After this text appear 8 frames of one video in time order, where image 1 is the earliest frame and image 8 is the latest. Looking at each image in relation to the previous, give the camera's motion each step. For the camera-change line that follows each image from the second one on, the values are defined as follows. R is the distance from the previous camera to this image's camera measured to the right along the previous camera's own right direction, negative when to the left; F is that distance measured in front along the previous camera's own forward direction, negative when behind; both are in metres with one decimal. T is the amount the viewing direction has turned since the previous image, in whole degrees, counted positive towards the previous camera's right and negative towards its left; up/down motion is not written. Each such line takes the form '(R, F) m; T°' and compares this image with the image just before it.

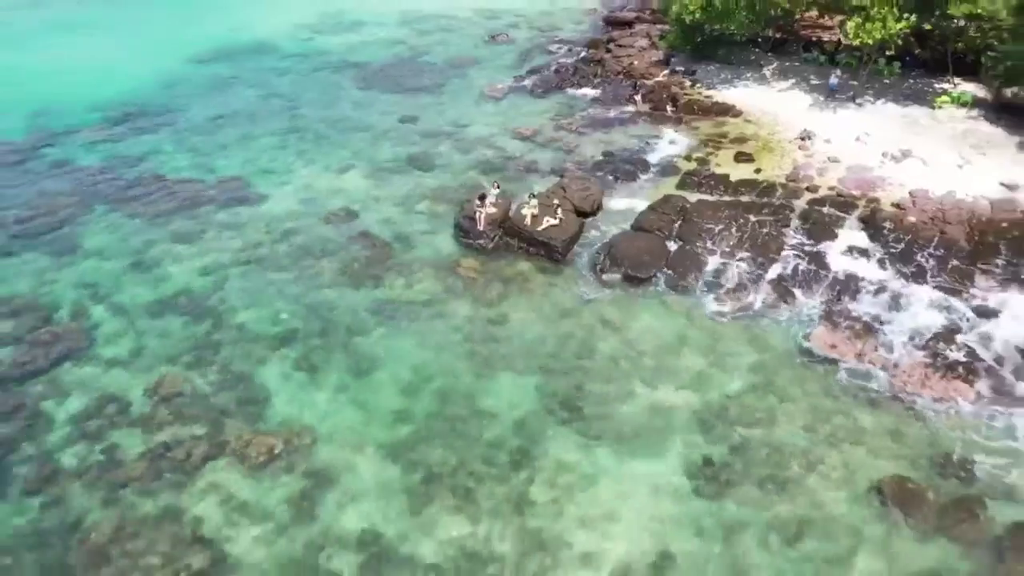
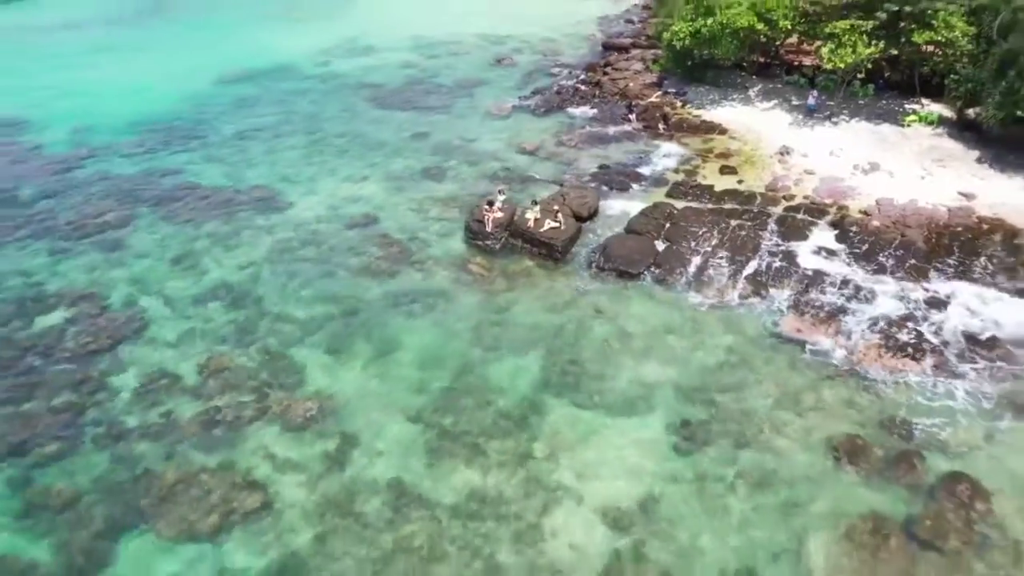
(+0.2, -2.1) m; -1°
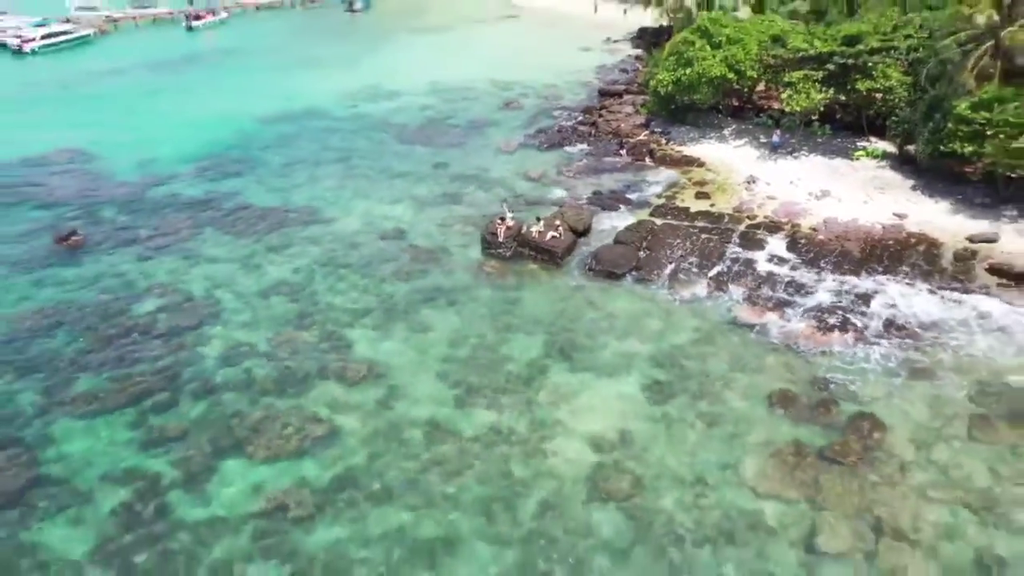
(-0.1, -4.2) m; 0°
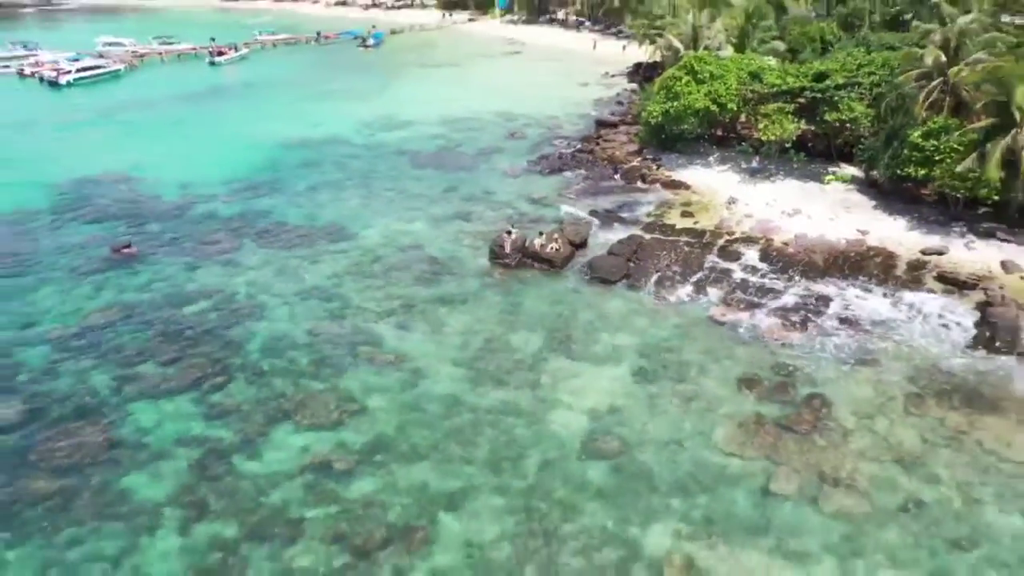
(-0.1, -3.2) m; 0°
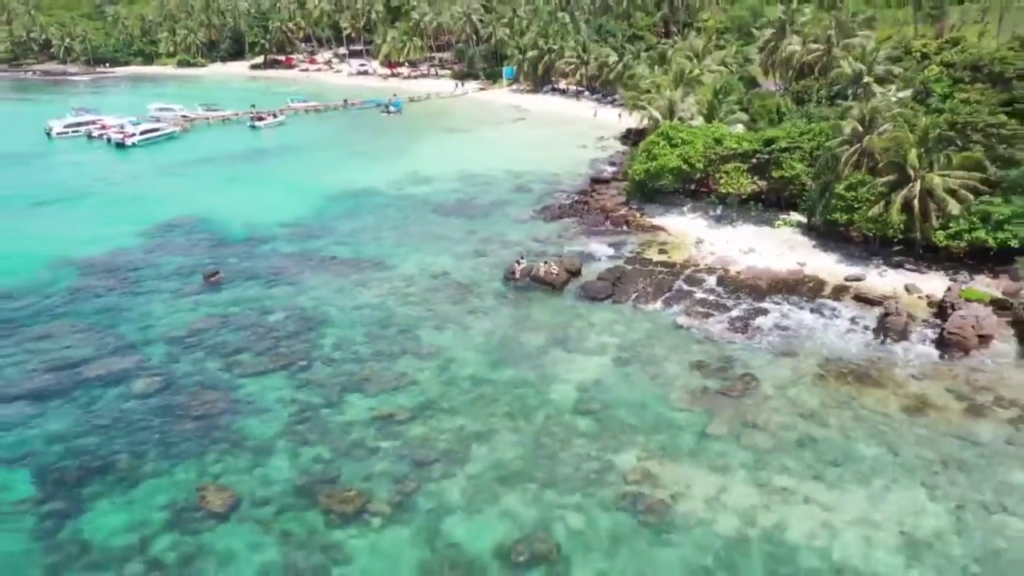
(-0.3, -7.4) m; 0°
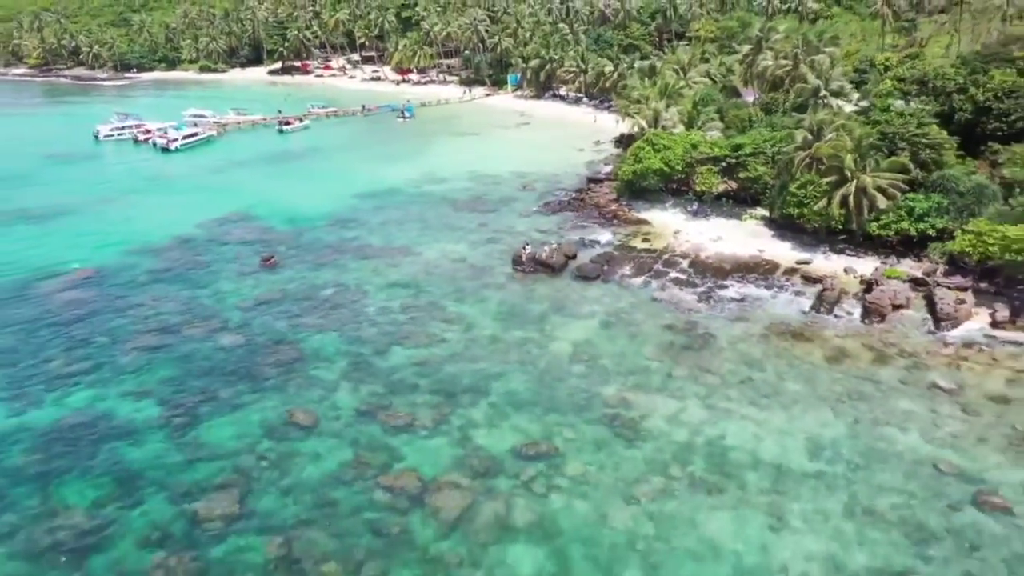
(-0.3, -7.3) m; 0°
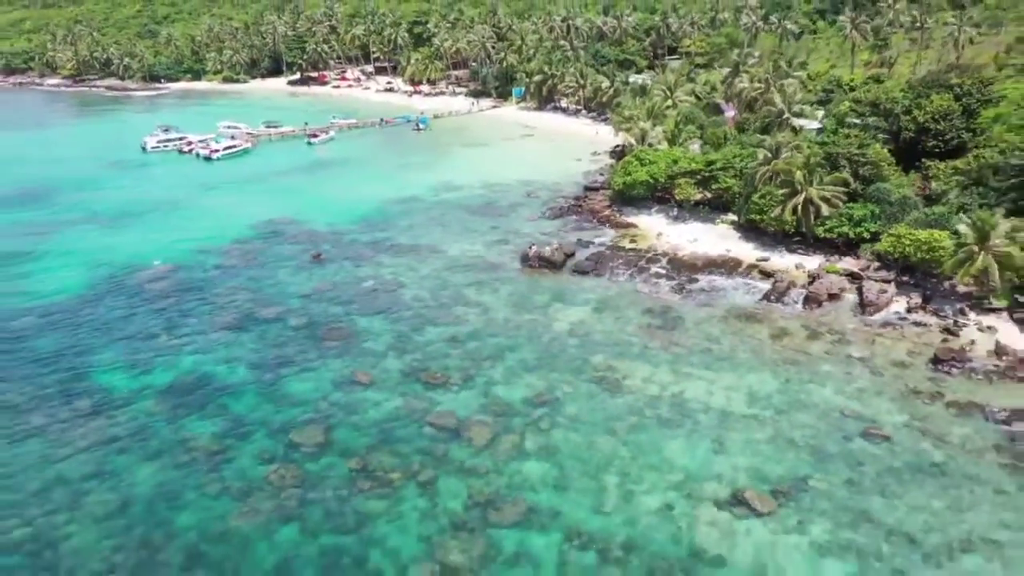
(-0.5, -8.7) m; 0°
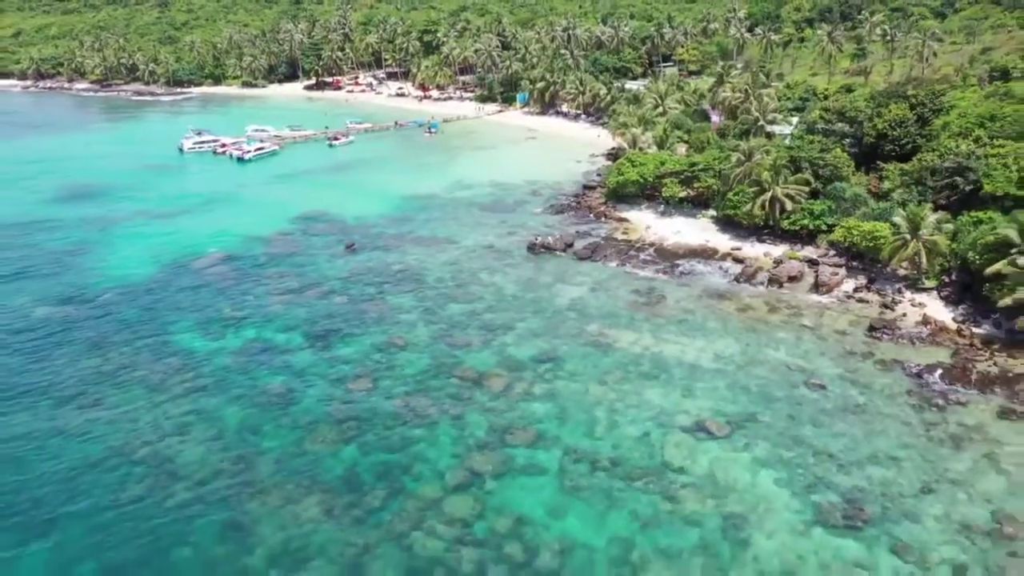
(-0.5, -8.1) m; 0°
